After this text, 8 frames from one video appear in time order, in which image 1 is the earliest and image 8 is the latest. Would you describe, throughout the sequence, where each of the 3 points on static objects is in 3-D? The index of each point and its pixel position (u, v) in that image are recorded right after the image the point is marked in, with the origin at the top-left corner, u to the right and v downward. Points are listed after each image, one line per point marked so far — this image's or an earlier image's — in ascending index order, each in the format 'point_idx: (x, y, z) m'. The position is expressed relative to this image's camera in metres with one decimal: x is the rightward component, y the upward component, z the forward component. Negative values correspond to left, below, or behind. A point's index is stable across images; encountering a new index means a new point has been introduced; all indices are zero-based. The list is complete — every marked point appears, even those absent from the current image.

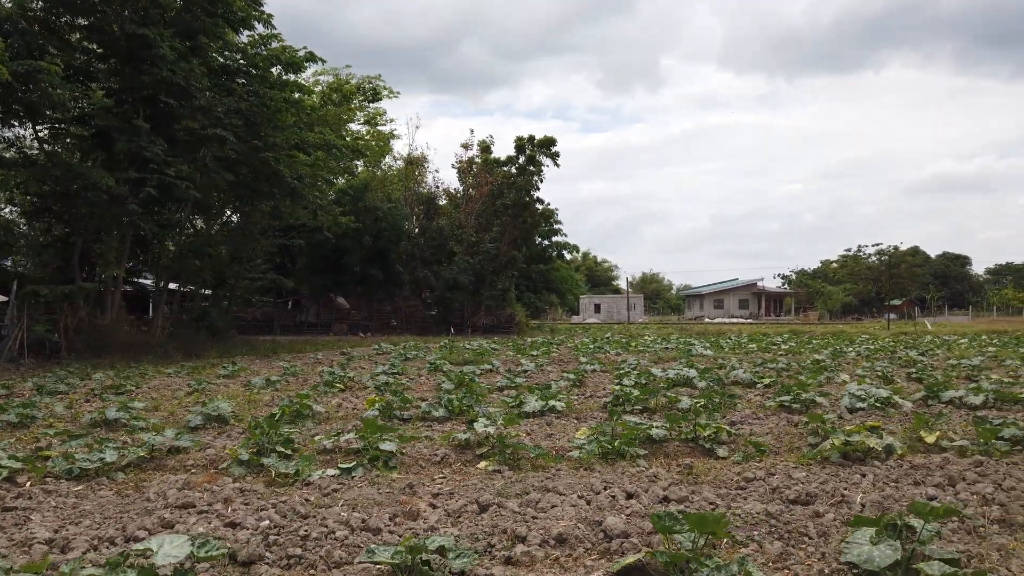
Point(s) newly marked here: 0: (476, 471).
0: (-0.3, -1.2, +4.6) m
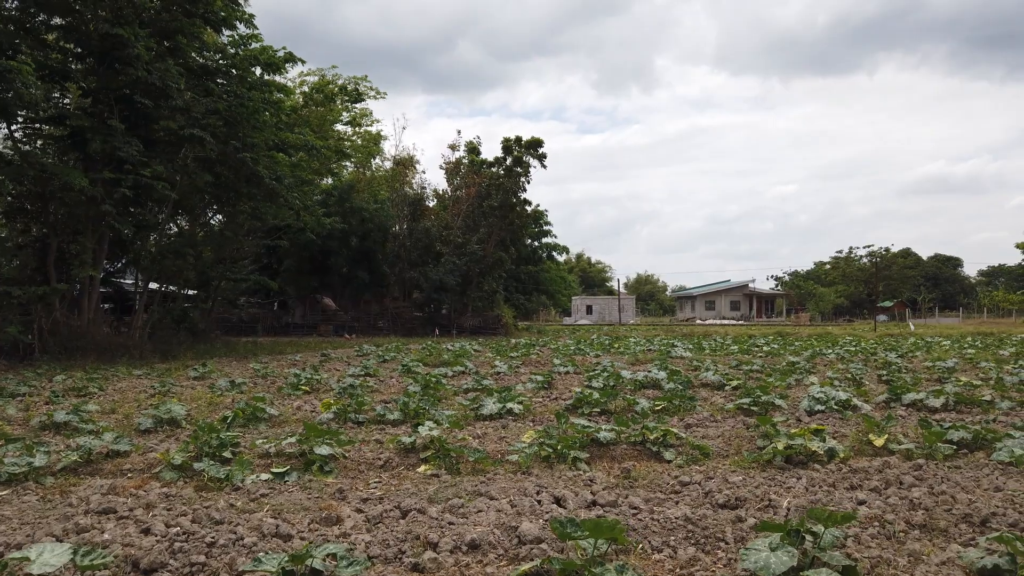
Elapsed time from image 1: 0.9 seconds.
0: (-0.7, -1.3, +4.6) m
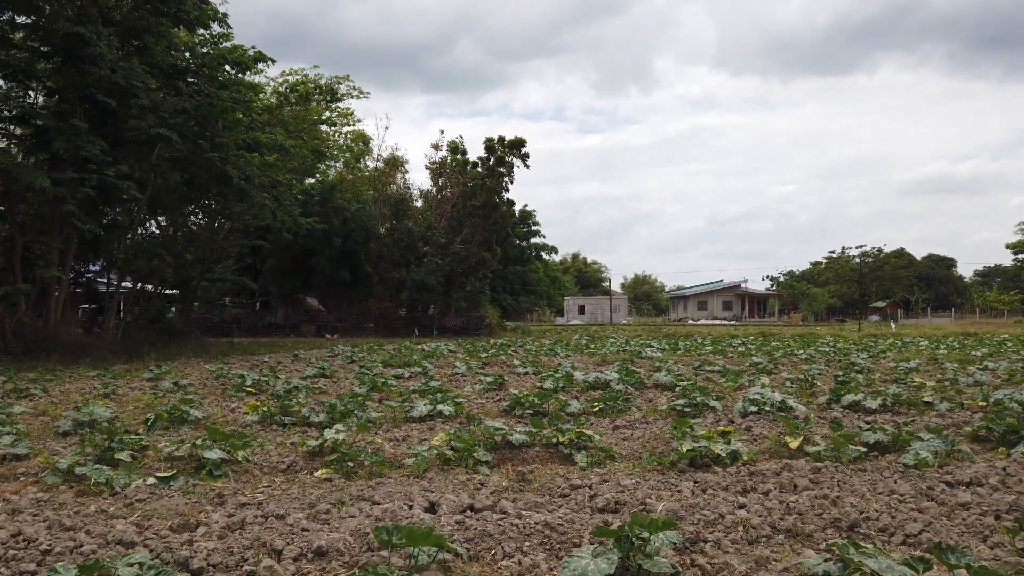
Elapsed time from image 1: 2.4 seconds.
0: (-1.4, -1.3, +4.5) m
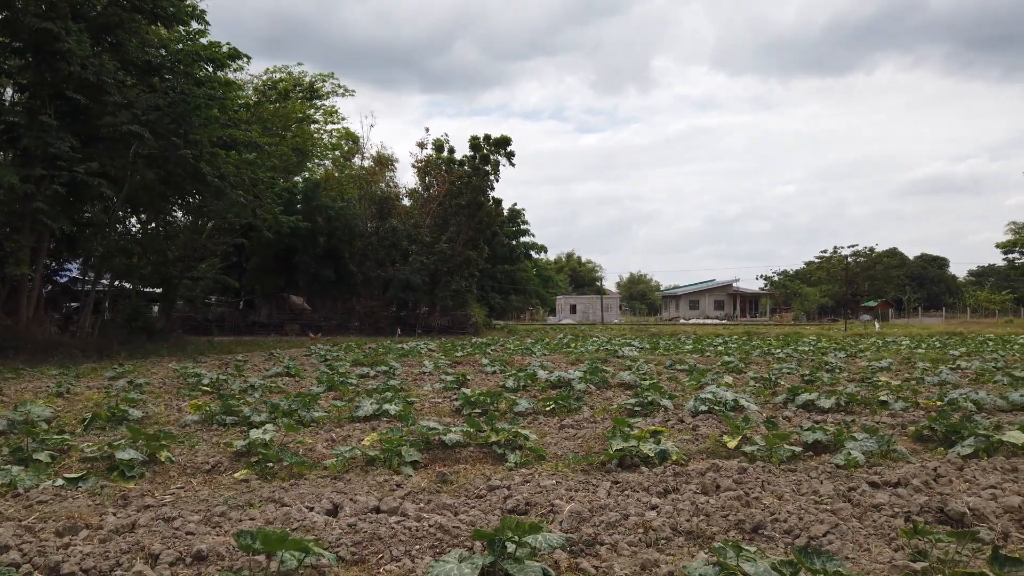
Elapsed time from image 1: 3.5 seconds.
0: (-1.9, -1.2, +4.4) m
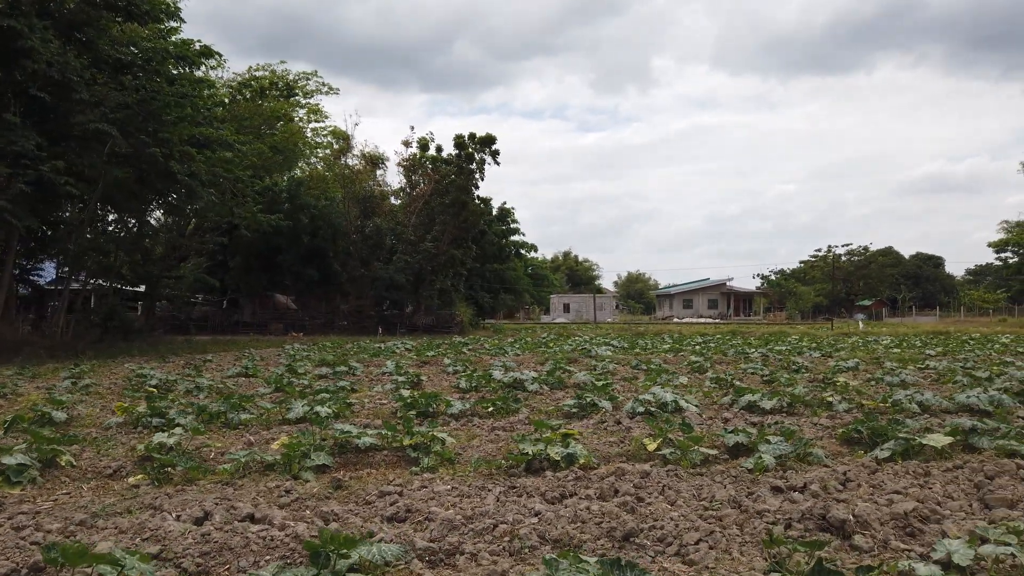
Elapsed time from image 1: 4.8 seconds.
0: (-2.5, -1.3, +4.3) m
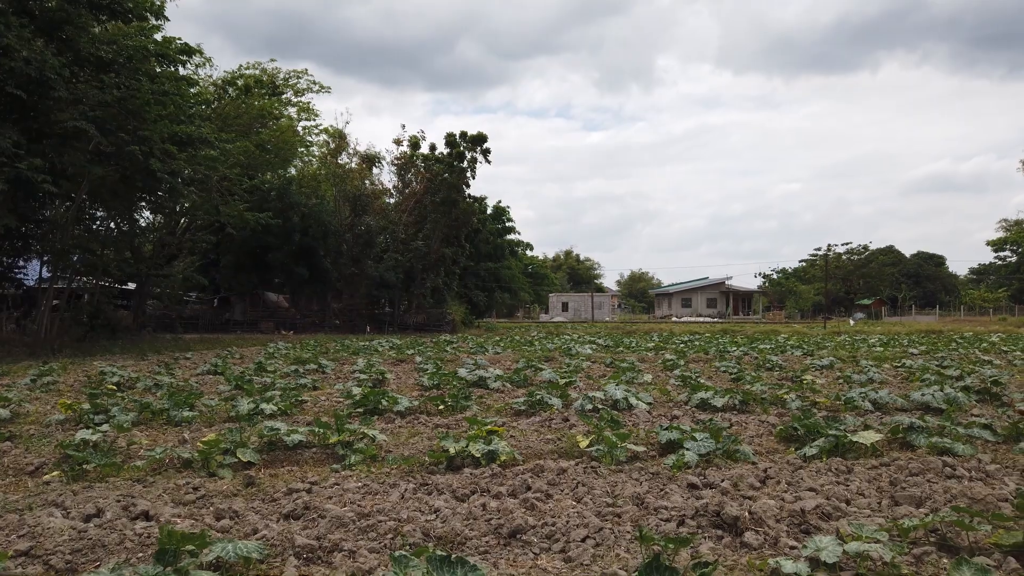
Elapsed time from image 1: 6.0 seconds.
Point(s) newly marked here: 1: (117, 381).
0: (-3.0, -1.2, +4.3) m
1: (-5.3, -1.2, +9.1) m
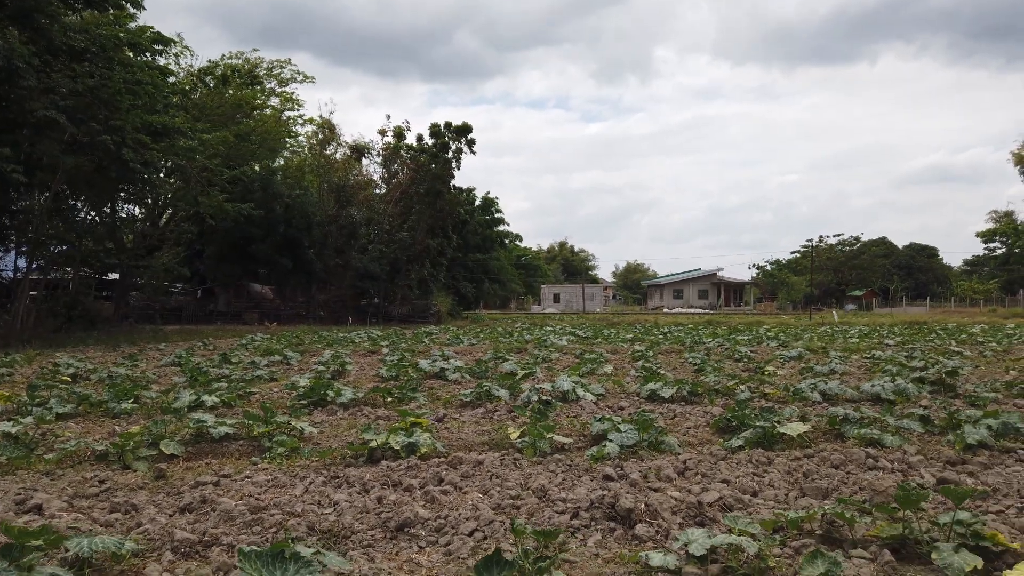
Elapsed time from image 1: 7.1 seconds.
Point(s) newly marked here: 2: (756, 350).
0: (-3.6, -1.2, +4.2) m
1: (-5.9, -1.1, +9.0) m
2: (+5.0, -1.3, +14.4) m
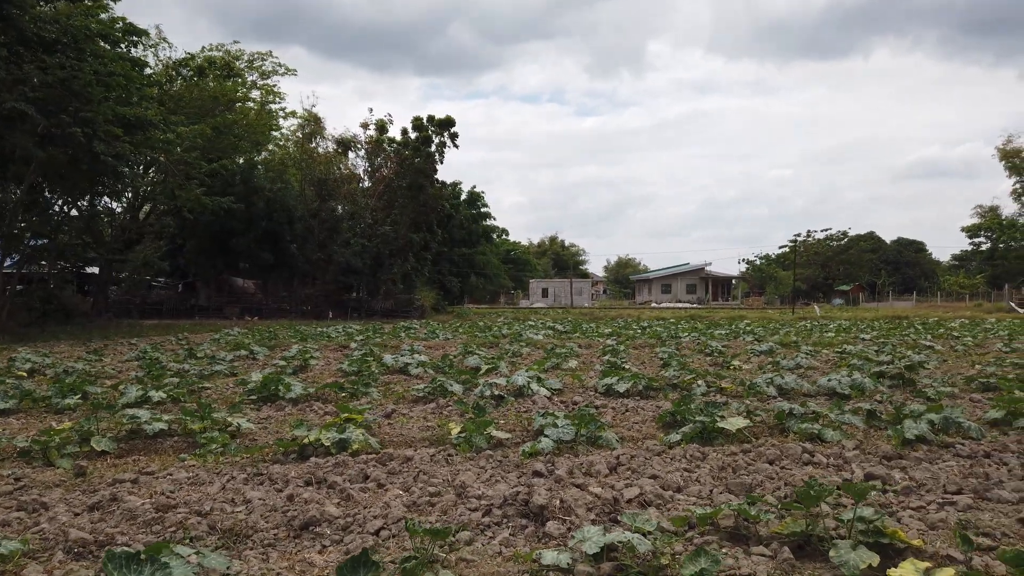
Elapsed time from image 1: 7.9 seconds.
0: (-4.0, -1.1, +4.1) m
1: (-6.3, -1.0, +8.9) m
2: (+4.4, -1.2, +14.4) m
